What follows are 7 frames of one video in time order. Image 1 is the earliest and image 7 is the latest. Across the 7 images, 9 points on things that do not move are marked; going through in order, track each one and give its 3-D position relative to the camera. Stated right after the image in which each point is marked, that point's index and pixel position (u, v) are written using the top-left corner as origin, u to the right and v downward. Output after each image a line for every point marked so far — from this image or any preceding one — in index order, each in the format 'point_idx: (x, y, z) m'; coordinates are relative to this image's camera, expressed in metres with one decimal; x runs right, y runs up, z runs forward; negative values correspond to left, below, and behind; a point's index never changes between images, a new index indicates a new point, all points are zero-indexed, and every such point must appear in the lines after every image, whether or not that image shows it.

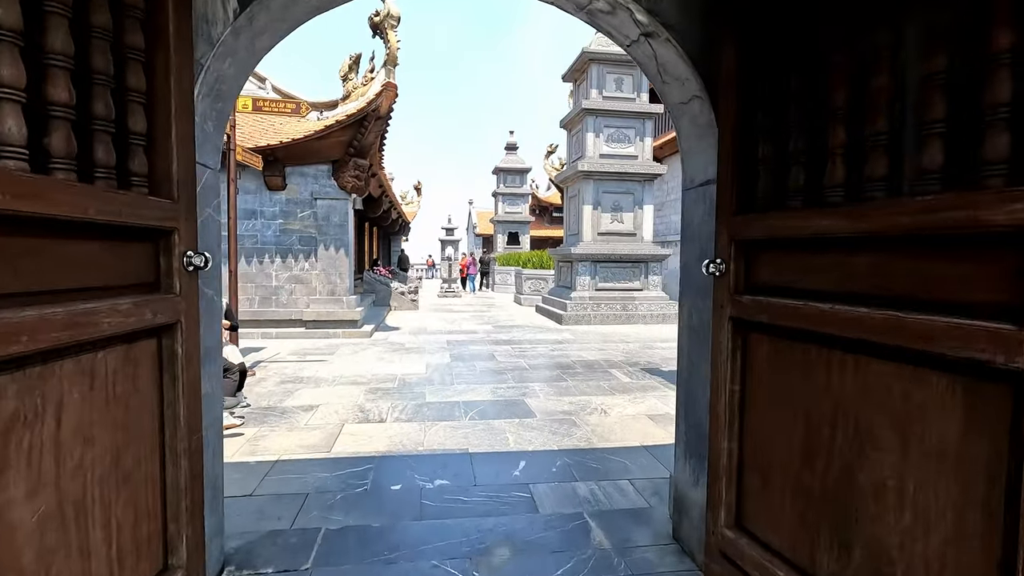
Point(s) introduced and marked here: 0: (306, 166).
0: (-3.1, +1.8, +8.1) m
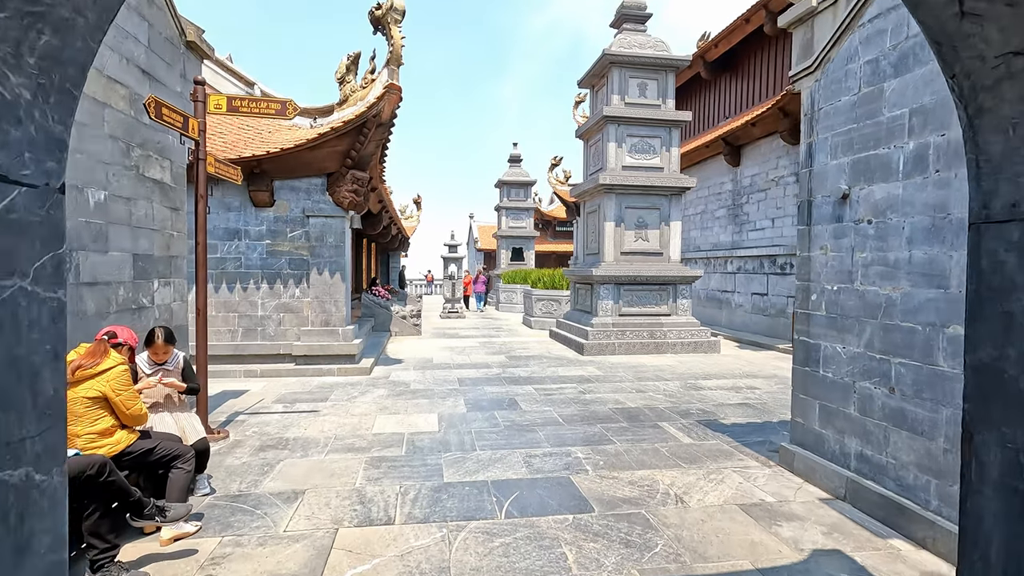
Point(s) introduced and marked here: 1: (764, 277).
0: (-2.9, +1.4, +7.1) m
1: (+5.0, +0.2, +10.7) m
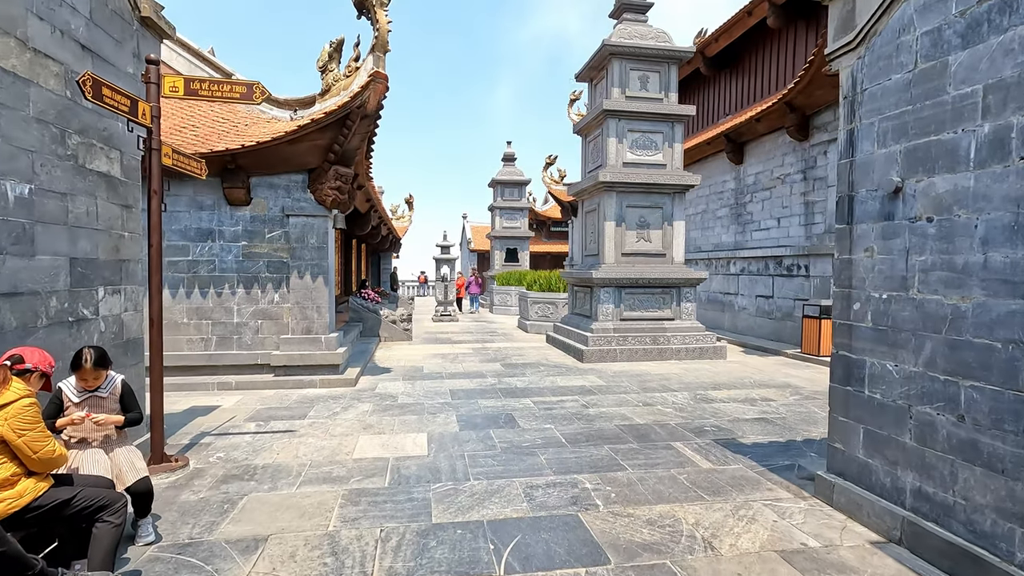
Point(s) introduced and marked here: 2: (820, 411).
0: (-2.9, +1.4, +6.6) m
1: (+4.9, +0.2, +10.3) m
2: (+3.1, -1.2, +5.4) m
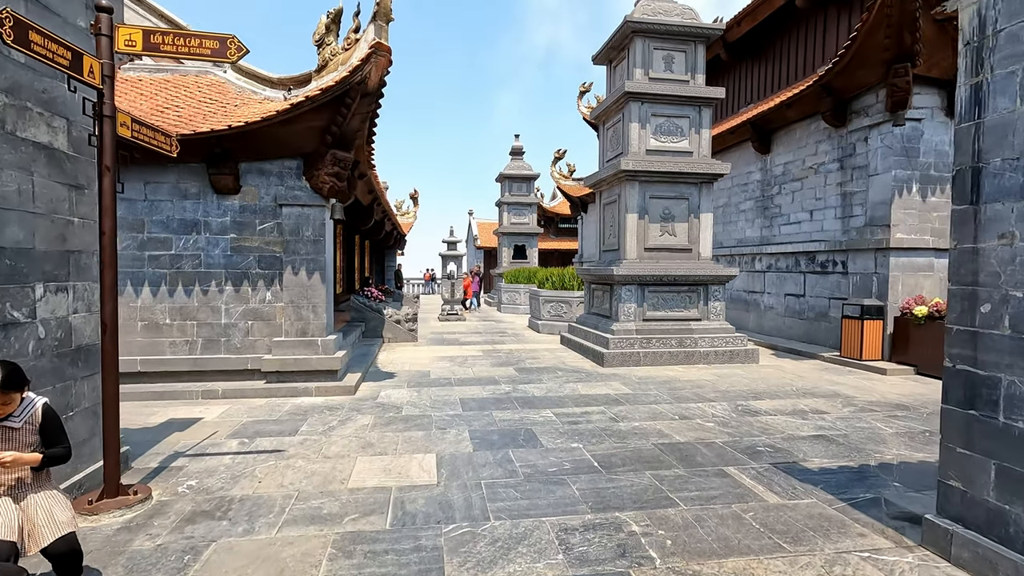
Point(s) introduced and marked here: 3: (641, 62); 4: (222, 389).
0: (-2.7, +1.4, +6.0) m
1: (+5.2, +0.2, +9.6) m
2: (+3.3, -1.2, +4.7) m
3: (+1.9, +3.4, +8.0) m
4: (-3.1, -1.1, +5.7) m
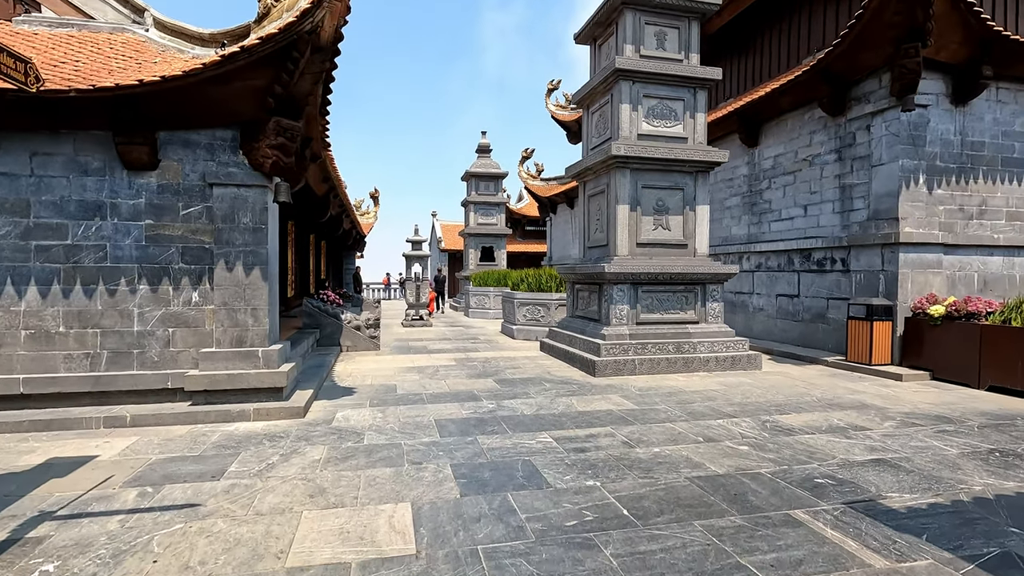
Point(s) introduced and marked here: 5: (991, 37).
0: (-2.9, +1.4, +4.8) m
1: (+4.7, +0.2, +9.0) m
2: (+3.2, -1.2, +4.0) m
3: (+1.6, +3.4, +7.2) m
4: (-3.2, -1.1, +4.5) m
5: (+6.1, +3.2, +6.8) m
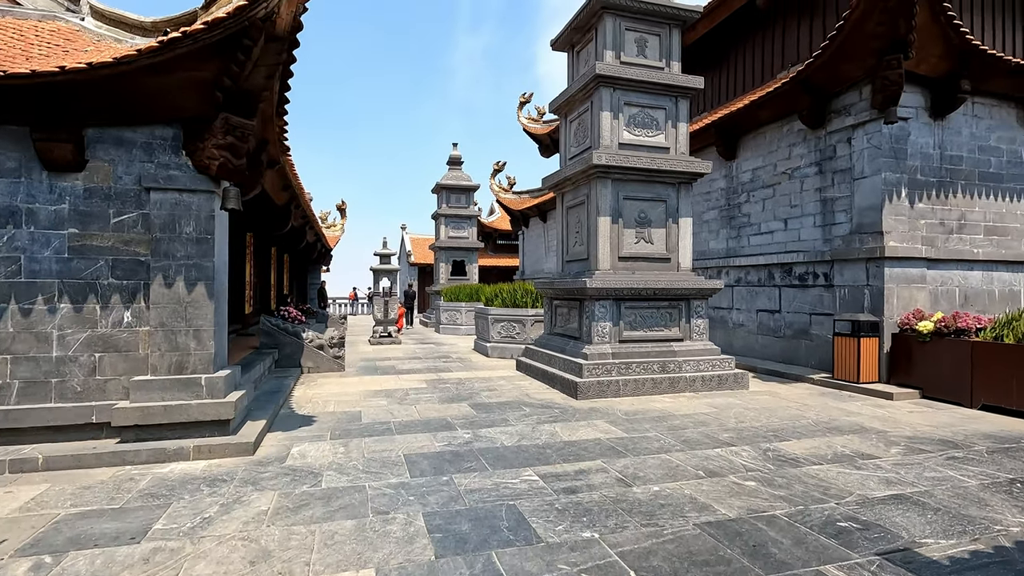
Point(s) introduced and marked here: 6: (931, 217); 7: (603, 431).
0: (-3.0, +1.3, +4.3) m
1: (+4.3, 0.0, +8.8) m
2: (+3.1, -1.3, +3.7) m
3: (+1.3, +3.2, +7.0) m
4: (-3.3, -1.2, +3.8) m
5: (+5.8, +3.0, +6.8) m
6: (+5.7, +1.0, +7.3) m
7: (+0.8, -1.3, +4.8) m
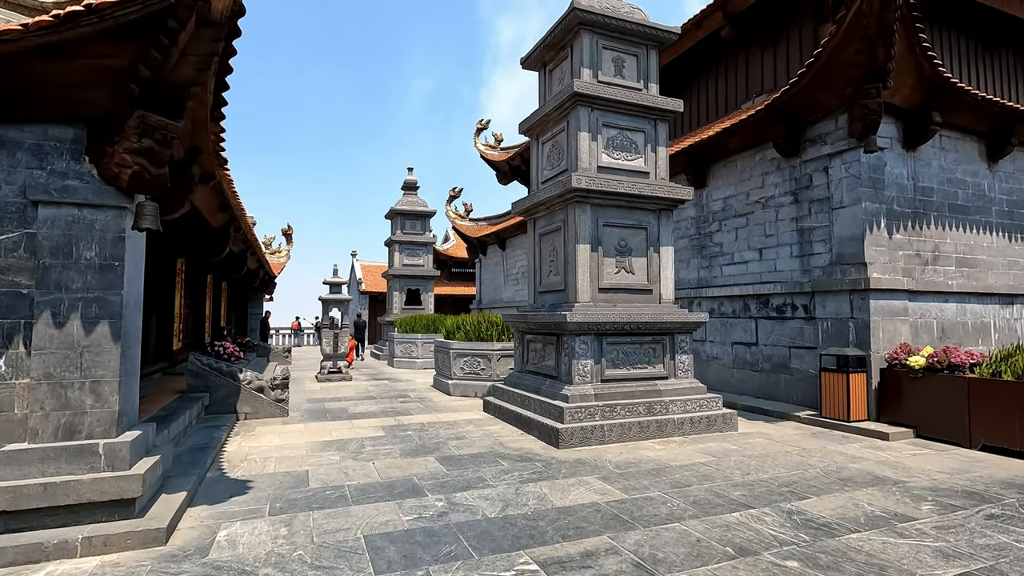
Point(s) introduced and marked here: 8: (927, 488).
0: (-3.1, +1.0, +3.4) m
1: (+3.8, -0.5, +8.5) m
2: (+3.0, -1.5, +3.2) m
3: (+0.9, +2.8, +6.5) m
4: (-3.4, -1.4, +2.8) m
5: (+5.4, +2.6, +6.8) m
6: (+5.3, +0.5, +7.2) m
7: (+0.7, -1.6, +4.1) m
8: (+3.3, -1.6, +4.3) m
